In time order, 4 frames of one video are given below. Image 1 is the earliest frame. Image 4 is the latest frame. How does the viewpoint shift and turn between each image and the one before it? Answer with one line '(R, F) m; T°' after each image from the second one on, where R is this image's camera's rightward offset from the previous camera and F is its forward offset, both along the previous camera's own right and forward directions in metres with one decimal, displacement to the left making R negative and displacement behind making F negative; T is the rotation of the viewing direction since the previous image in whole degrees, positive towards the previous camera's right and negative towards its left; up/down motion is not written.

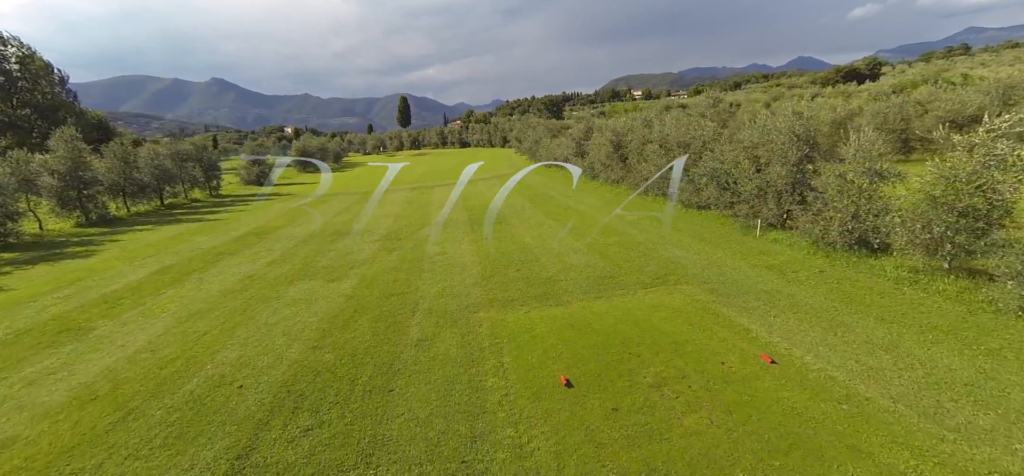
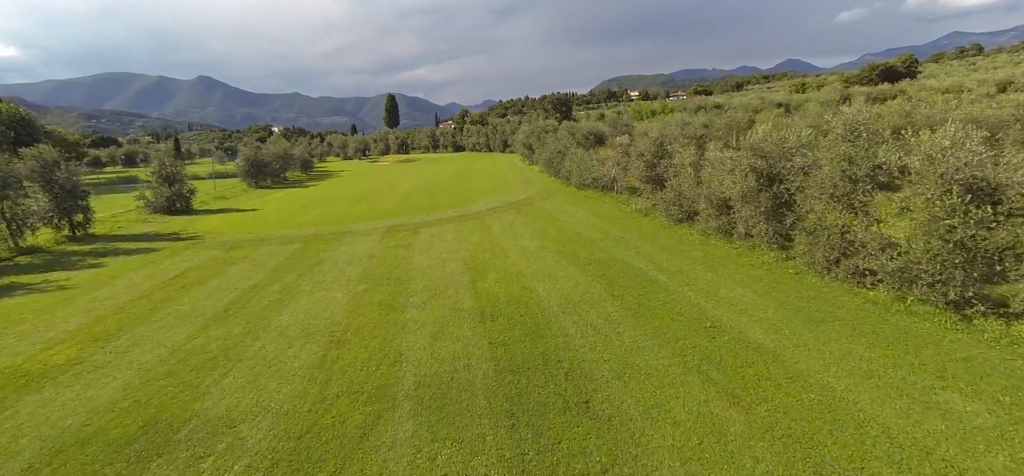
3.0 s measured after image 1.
(-2.1, +15.5) m; +1°
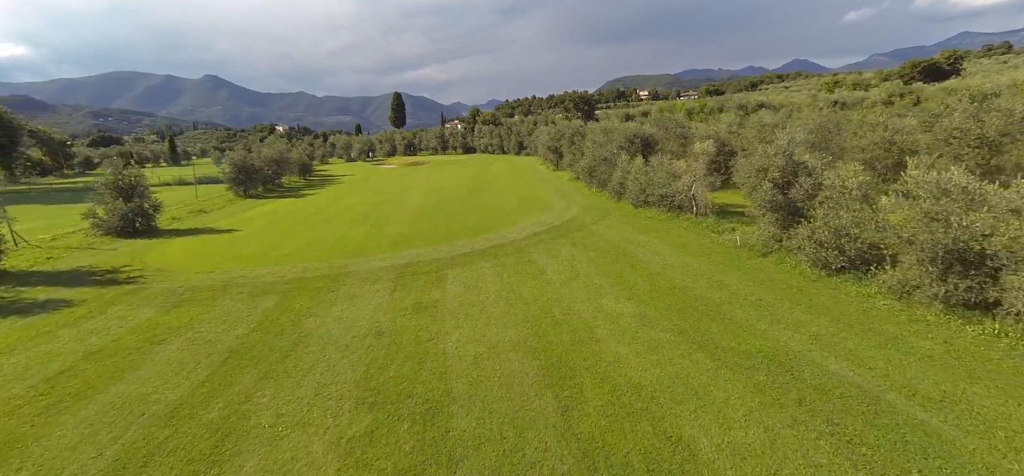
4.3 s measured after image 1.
(-2.4, +8.2) m; 0°
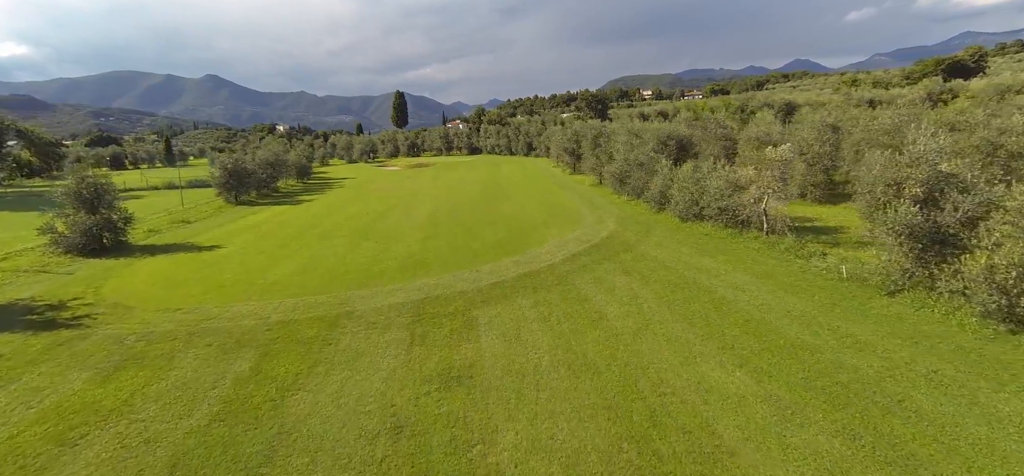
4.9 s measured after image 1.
(-1.6, +4.7) m; 0°
